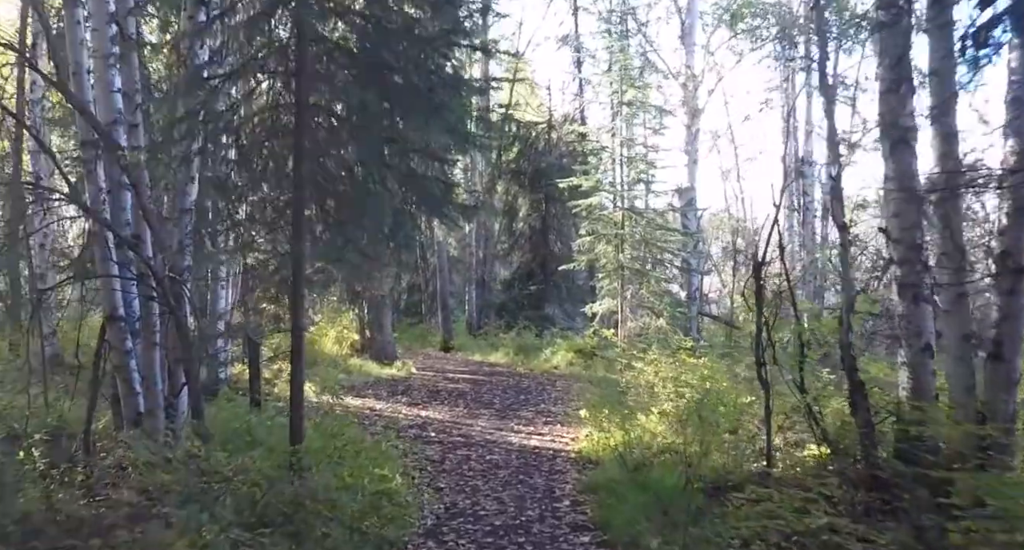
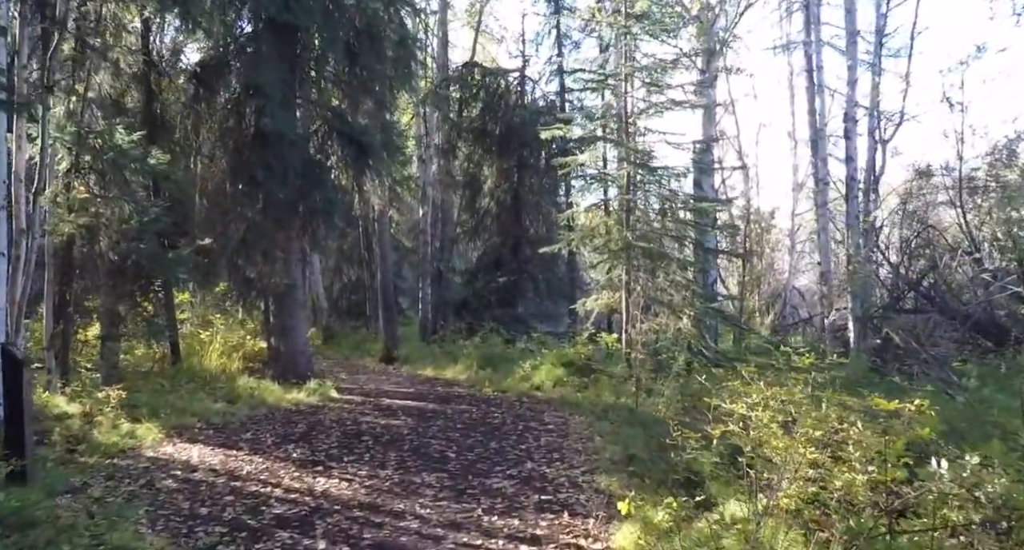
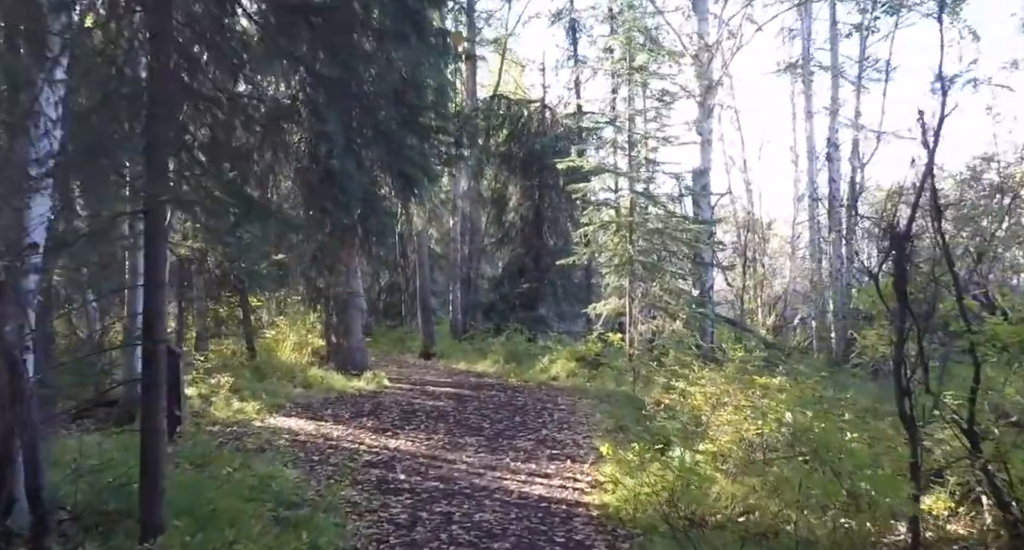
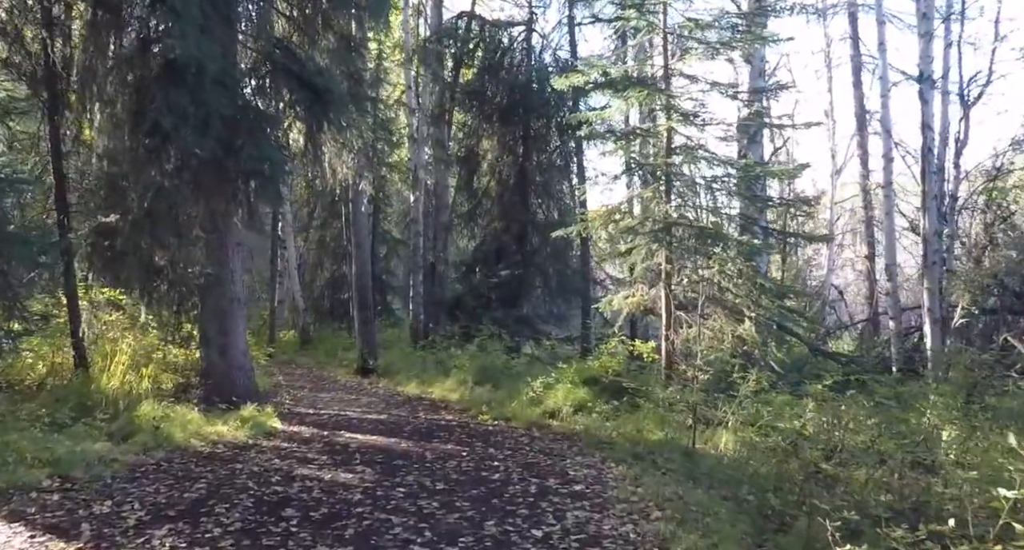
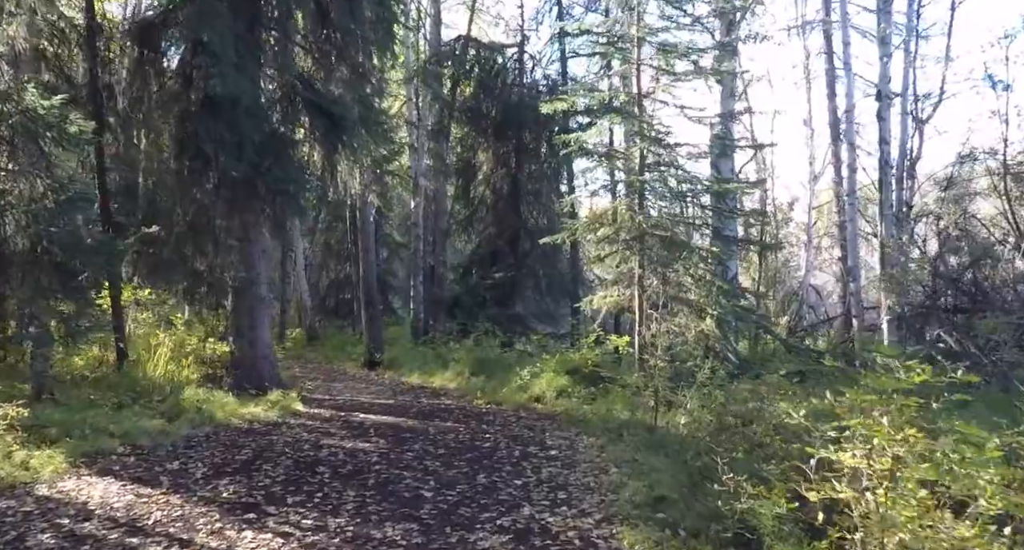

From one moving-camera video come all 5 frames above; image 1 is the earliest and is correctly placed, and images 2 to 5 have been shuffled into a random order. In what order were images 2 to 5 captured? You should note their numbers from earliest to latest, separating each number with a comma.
3, 2, 5, 4
